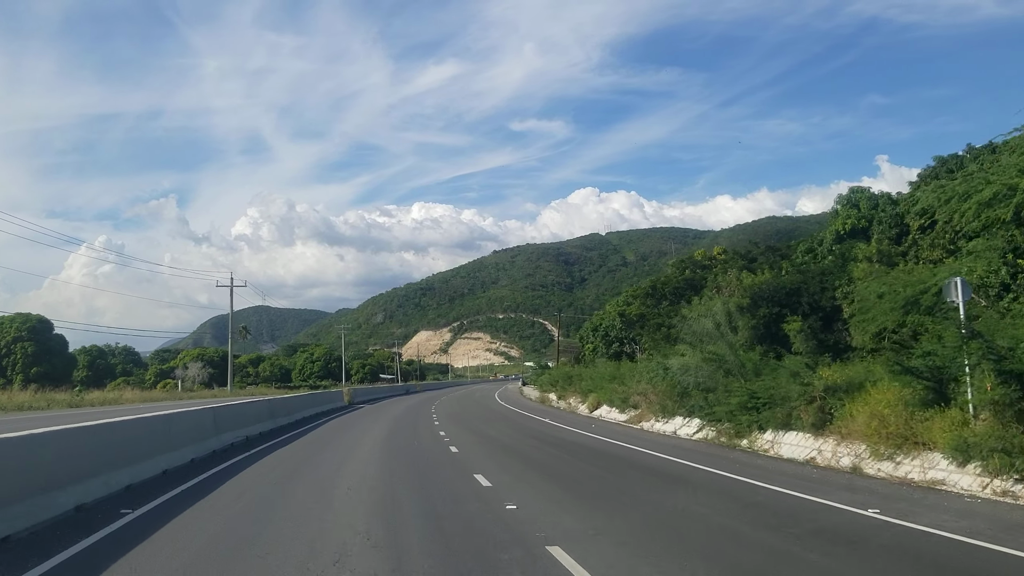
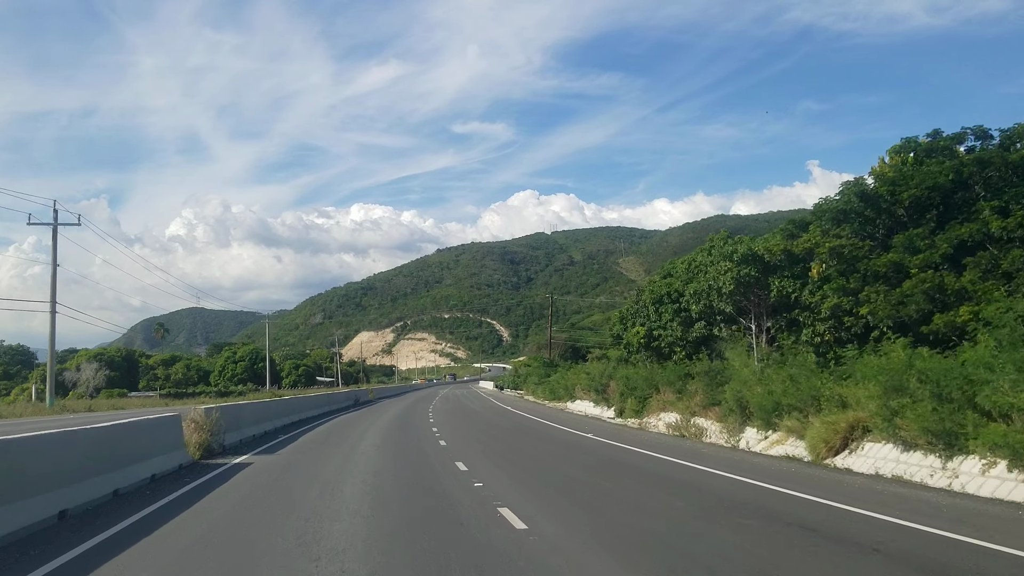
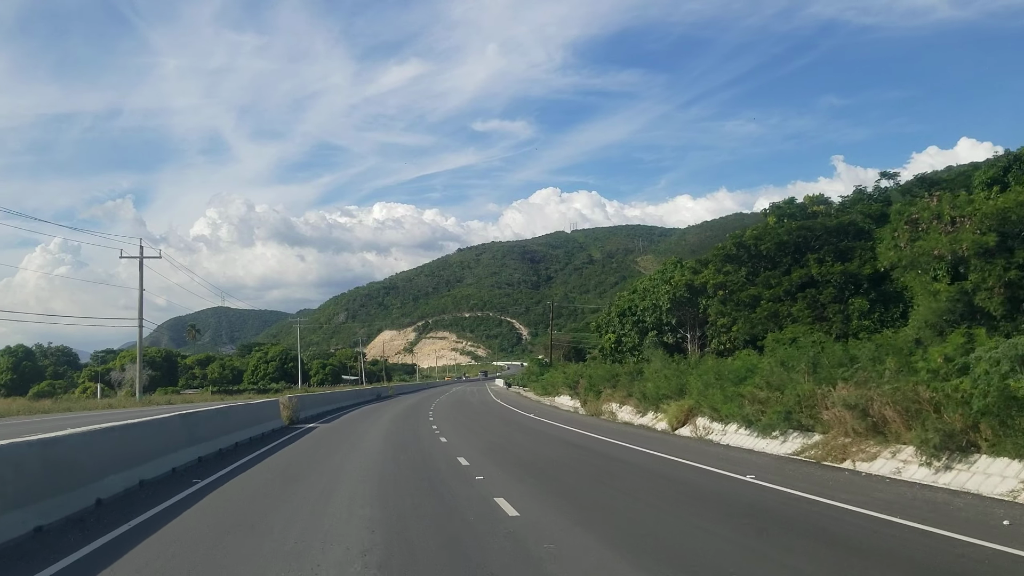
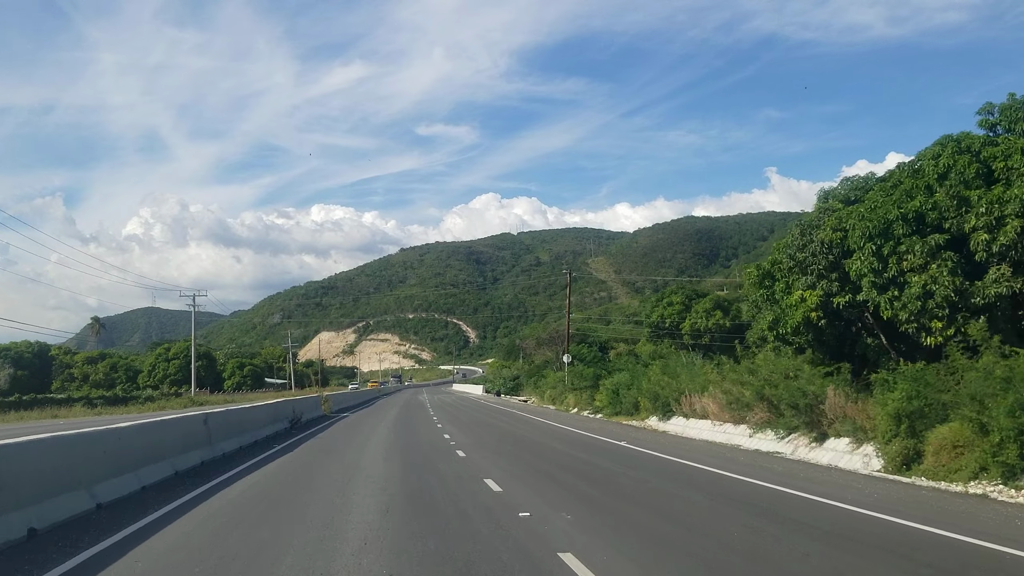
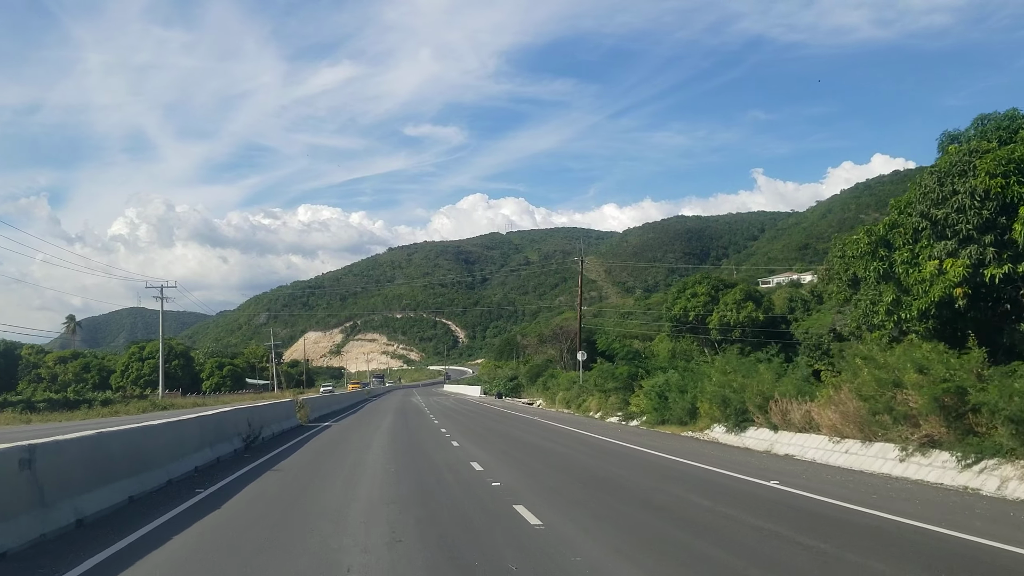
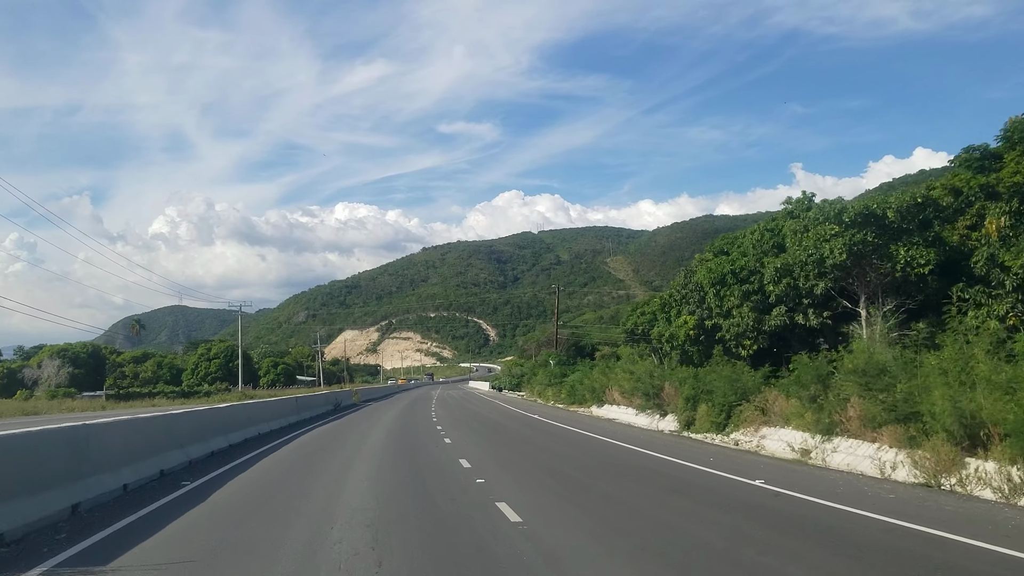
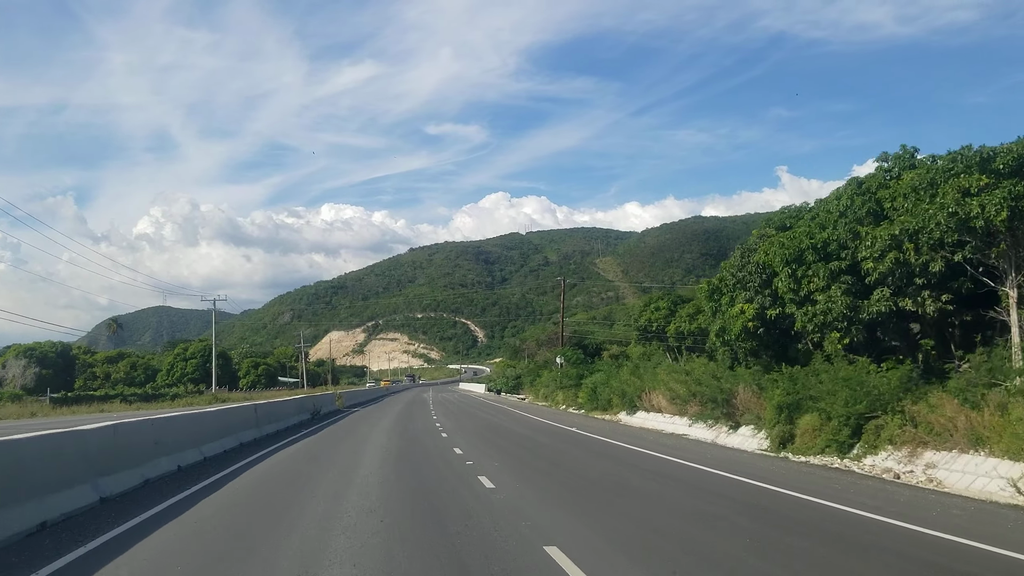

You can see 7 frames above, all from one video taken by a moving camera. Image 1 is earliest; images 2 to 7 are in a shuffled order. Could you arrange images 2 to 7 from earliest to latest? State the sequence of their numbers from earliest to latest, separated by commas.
3, 2, 6, 7, 4, 5
